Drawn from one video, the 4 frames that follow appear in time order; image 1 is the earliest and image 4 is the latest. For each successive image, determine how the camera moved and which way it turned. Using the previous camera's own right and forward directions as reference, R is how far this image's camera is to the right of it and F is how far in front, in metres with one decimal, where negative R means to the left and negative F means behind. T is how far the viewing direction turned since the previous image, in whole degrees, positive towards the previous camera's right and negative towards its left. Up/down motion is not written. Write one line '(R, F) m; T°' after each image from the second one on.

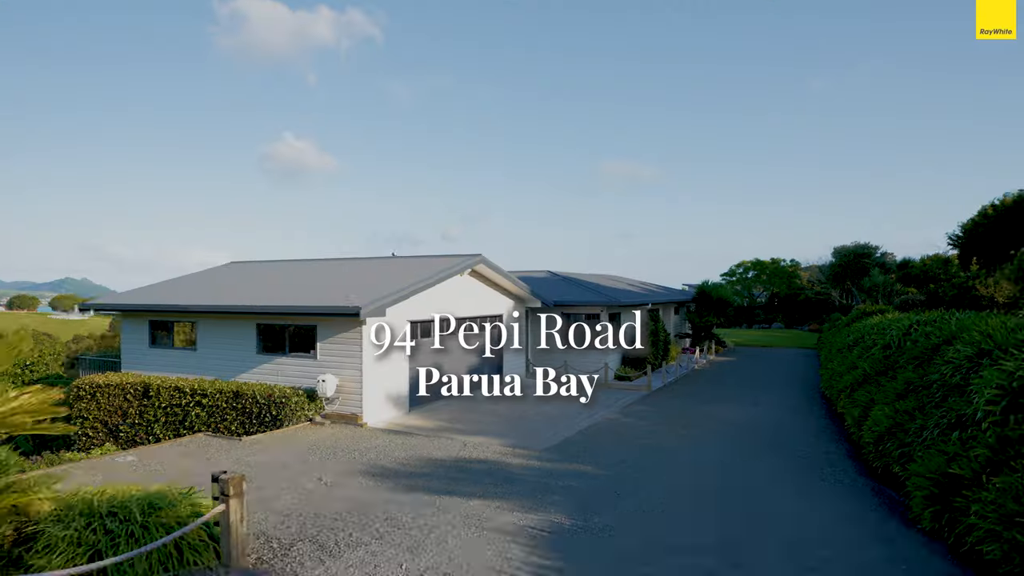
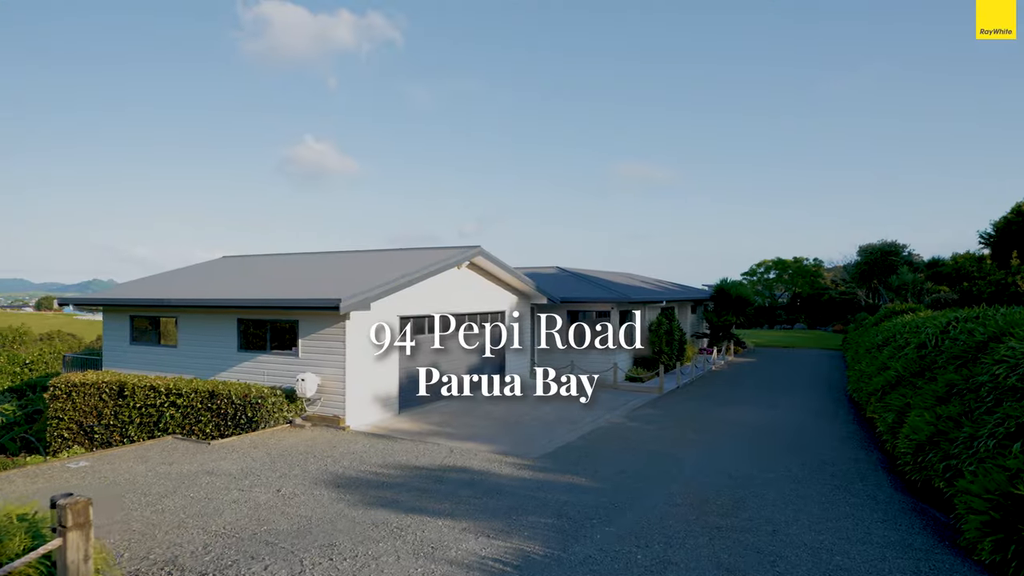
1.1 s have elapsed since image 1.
(+0.4, +1.0) m; -2°
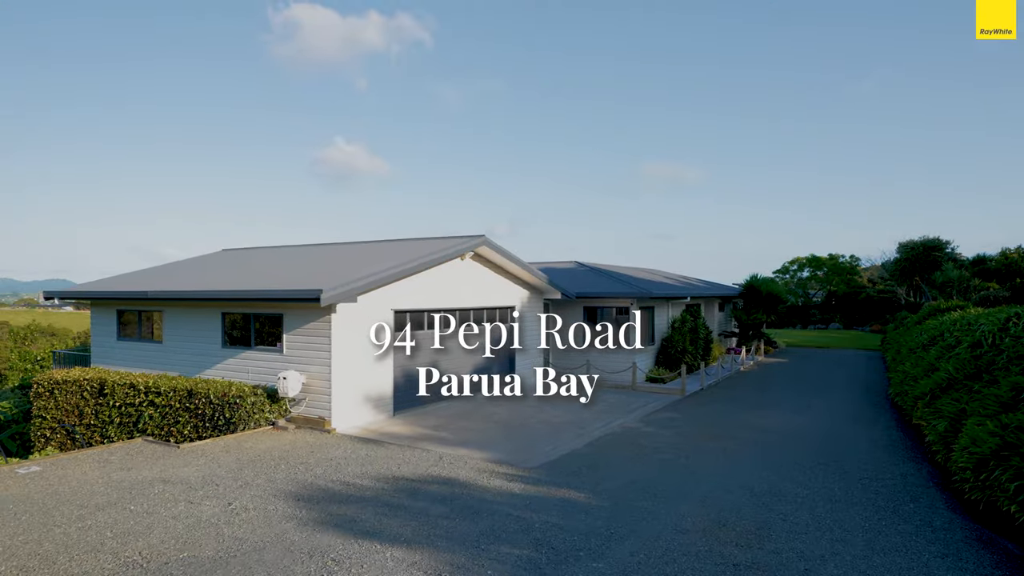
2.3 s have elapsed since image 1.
(+0.4, +1.0) m; -3°
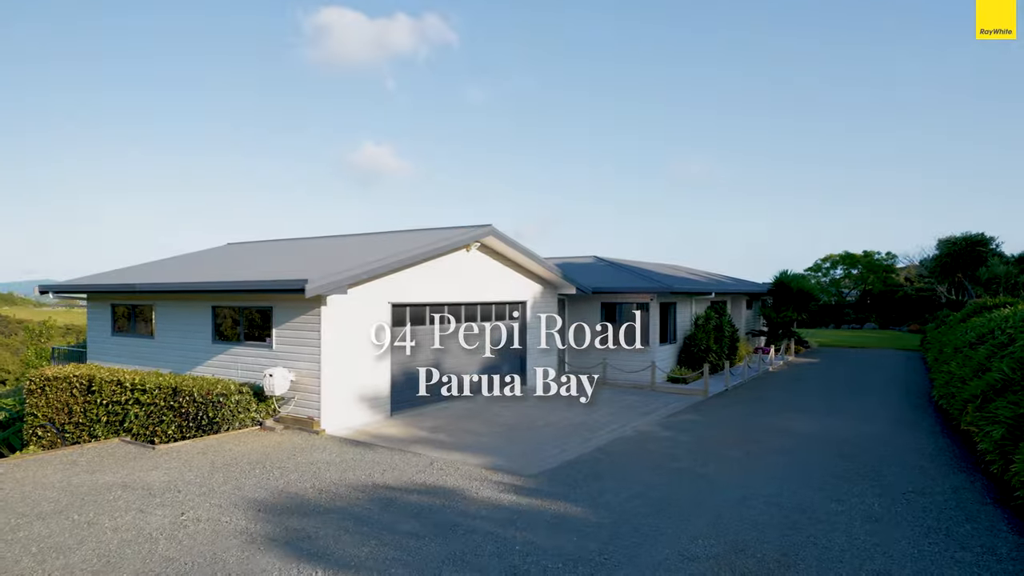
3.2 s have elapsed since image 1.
(+0.4, +0.8) m; -3°
